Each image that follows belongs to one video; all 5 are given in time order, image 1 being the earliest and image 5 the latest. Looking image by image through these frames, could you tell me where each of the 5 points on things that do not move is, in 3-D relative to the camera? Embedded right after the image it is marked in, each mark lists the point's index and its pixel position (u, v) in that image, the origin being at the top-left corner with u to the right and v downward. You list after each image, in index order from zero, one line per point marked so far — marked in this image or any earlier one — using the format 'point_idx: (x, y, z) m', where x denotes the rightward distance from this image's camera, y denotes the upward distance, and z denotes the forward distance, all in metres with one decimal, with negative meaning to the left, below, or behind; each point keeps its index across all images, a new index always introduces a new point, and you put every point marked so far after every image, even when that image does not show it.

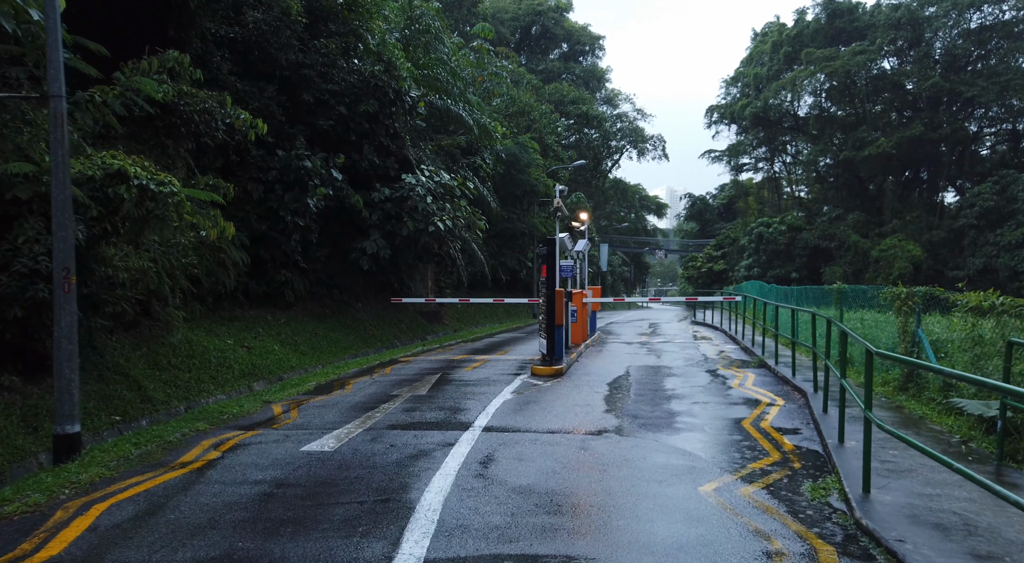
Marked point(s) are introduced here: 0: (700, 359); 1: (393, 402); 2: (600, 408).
0: (+3.8, -1.6, +14.4) m
1: (-1.6, -1.6, +9.1) m
2: (+1.1, -1.6, +8.9) m
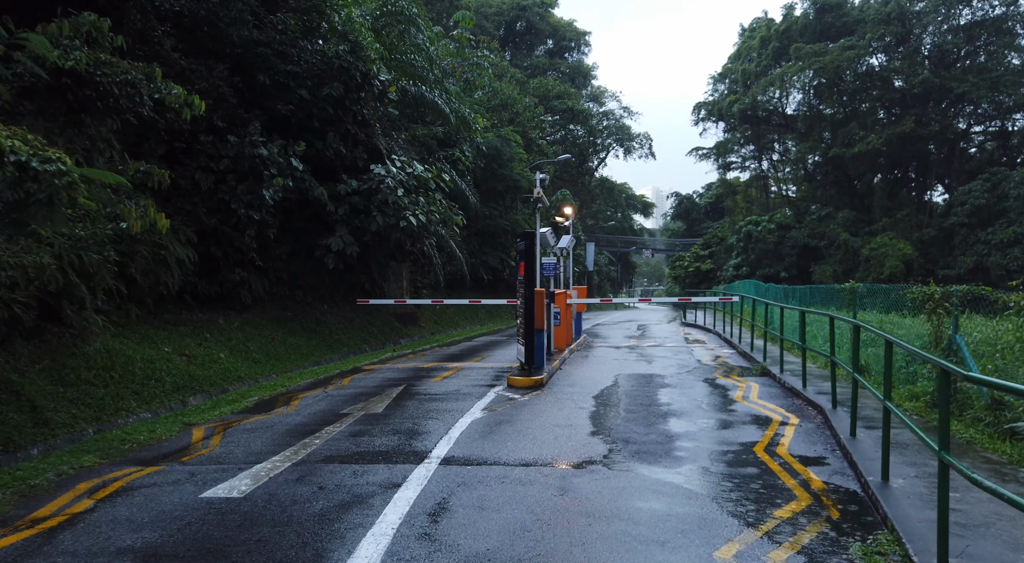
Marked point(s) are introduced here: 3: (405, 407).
0: (+3.4, -1.6, +13.1) m
1: (-1.9, -1.6, +7.7) m
2: (+0.8, -1.6, +7.5) m
3: (-1.3, -1.6, +8.6) m
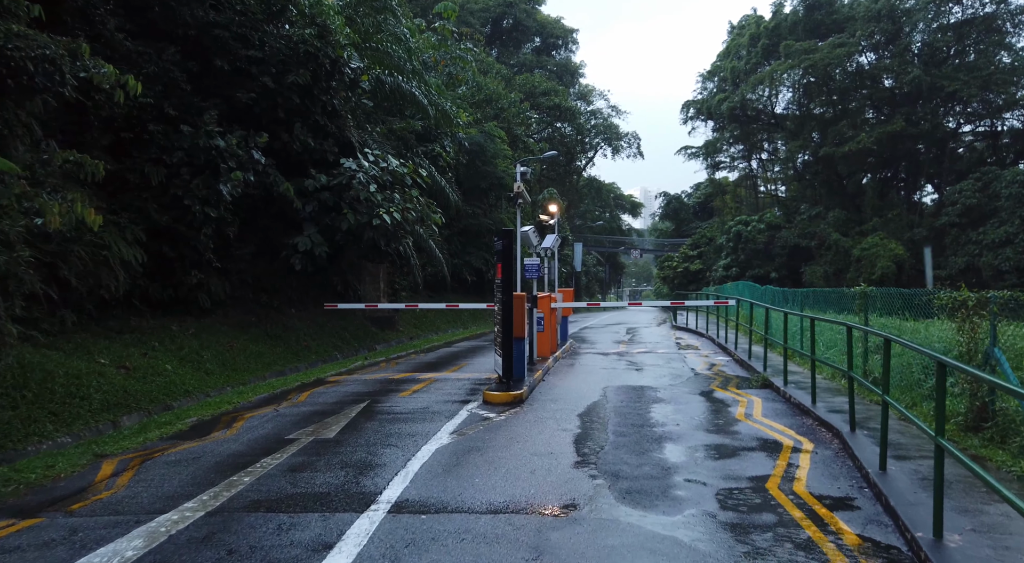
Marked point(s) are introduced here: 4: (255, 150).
0: (+3.0, -1.6, +12.0) m
1: (-2.2, -1.6, +6.6) m
2: (+0.5, -1.6, +6.5) m
3: (-1.6, -1.6, +7.5) m
4: (-5.0, +2.6, +13.7) m
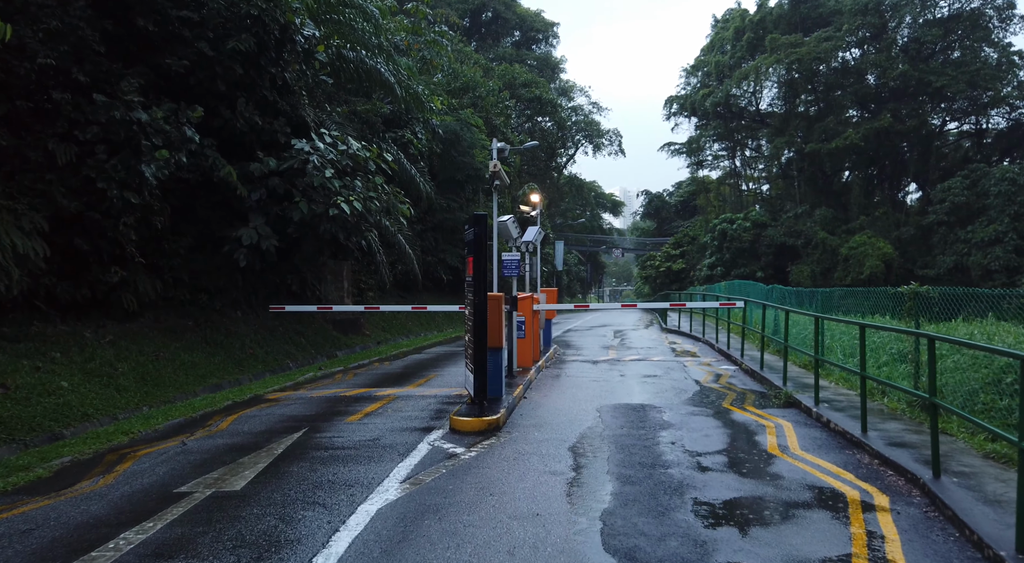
0: (+2.7, -1.6, +10.3) m
1: (-2.4, -1.6, +4.7) m
2: (+0.3, -1.6, +4.6) m
3: (-1.8, -1.6, +5.7) m
4: (-5.4, +2.6, +11.7) m
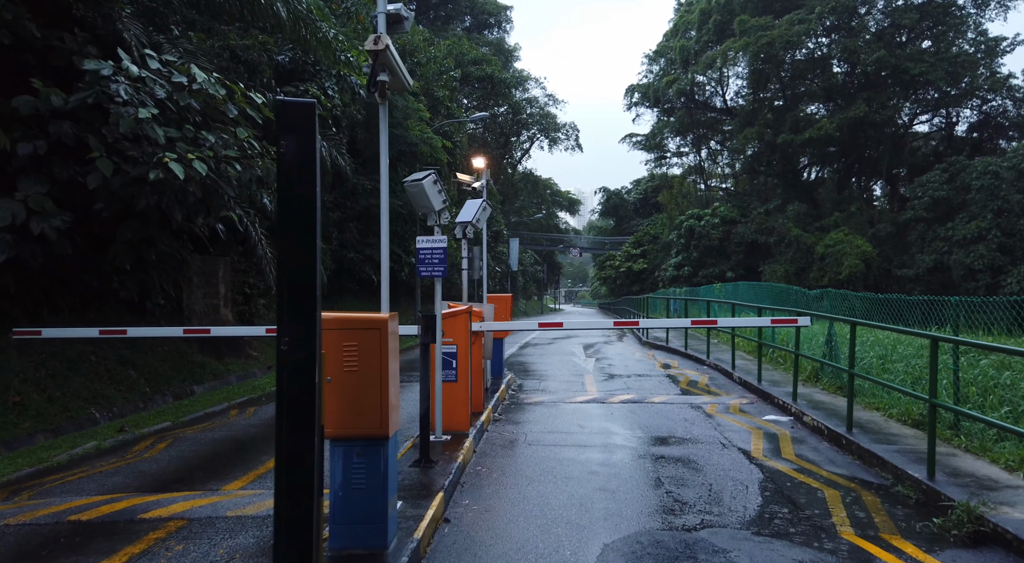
0: (+2.0, -1.6, +5.7) m
1: (-2.7, -1.6, -0.2) m
2: (0.0, -1.6, -0.1) m
3: (-2.2, -1.6, +0.8) m
4: (-6.2, +2.5, +6.6) m
